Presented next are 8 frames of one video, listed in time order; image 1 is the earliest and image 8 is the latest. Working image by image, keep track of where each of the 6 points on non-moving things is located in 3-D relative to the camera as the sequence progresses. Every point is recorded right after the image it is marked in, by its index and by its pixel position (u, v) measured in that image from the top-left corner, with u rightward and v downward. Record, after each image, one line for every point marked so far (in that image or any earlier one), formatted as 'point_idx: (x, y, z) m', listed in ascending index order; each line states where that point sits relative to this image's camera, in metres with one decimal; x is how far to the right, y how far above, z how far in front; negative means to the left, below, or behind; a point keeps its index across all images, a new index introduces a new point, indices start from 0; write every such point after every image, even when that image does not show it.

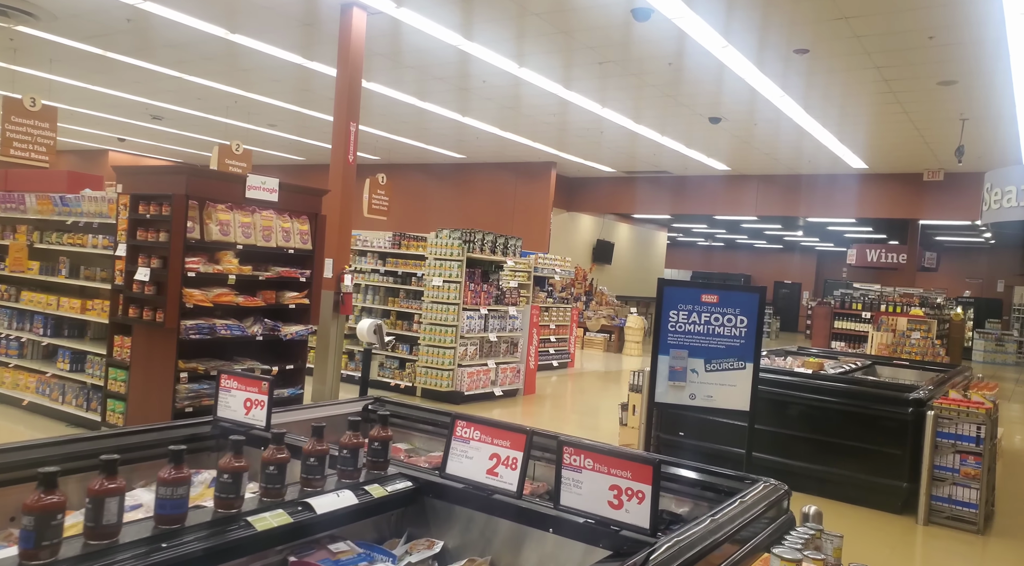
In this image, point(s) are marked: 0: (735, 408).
0: (+1.2, -0.7, +4.3) m
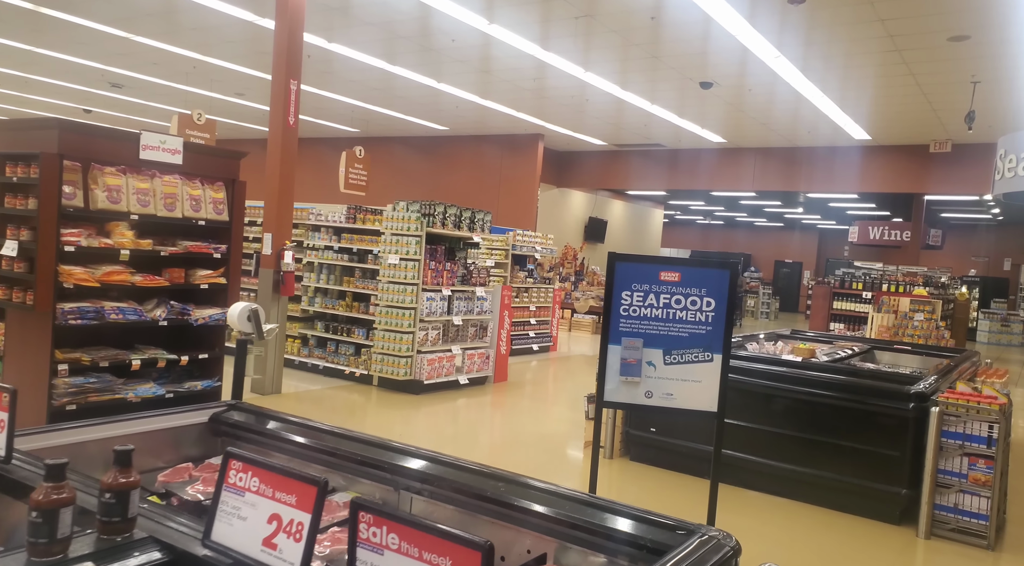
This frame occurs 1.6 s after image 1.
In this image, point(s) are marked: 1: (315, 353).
0: (+0.9, -0.6, +3.6) m
1: (-2.3, -0.8, +8.7) m
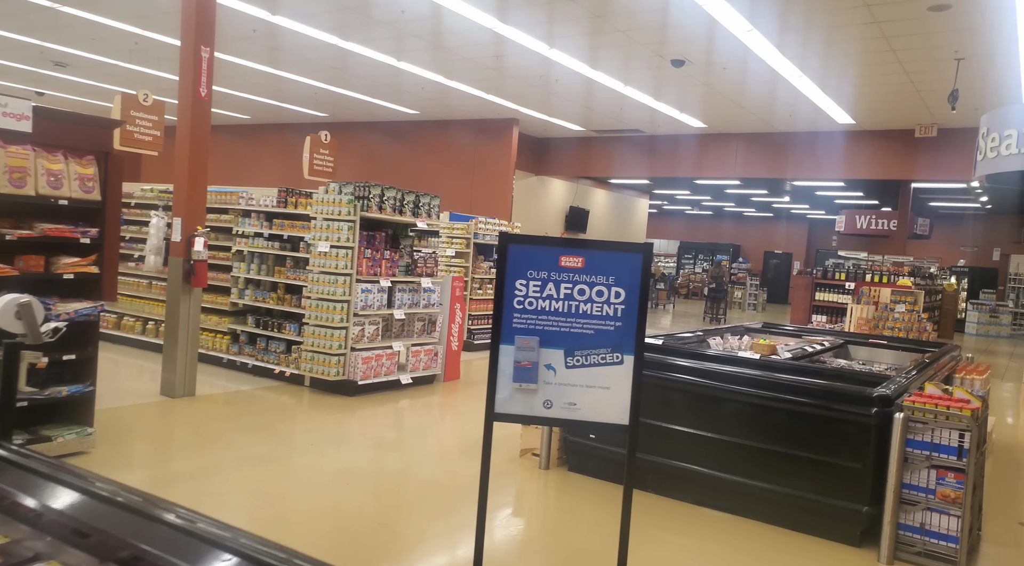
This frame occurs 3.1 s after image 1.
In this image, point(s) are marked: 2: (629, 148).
0: (+0.4, -0.5, +3.0) m
1: (-2.8, -0.7, +8.1) m
2: (+2.3, +2.6, +14.8) m
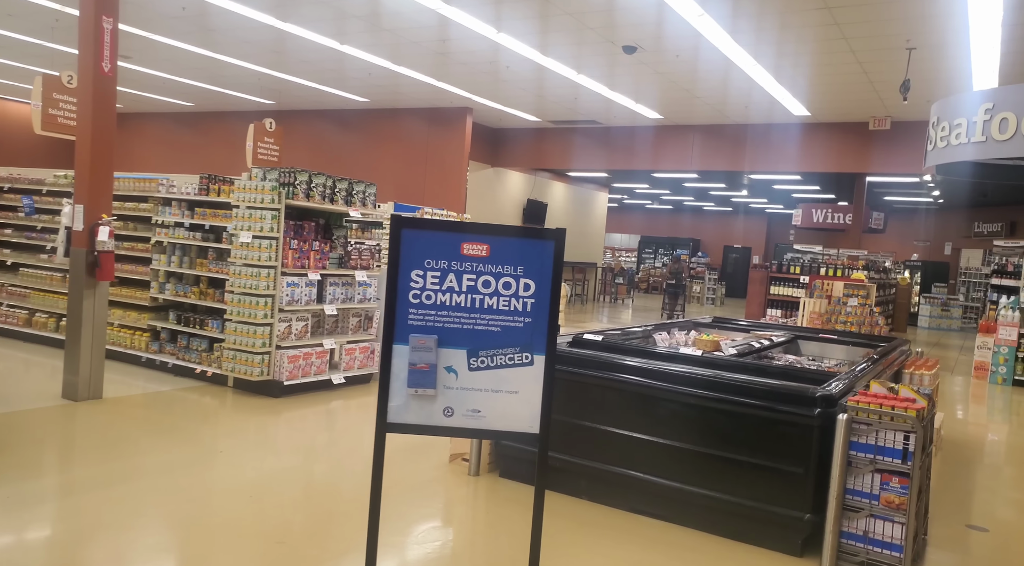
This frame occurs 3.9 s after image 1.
0: (0.0, -0.5, +2.7) m
1: (-3.4, -0.6, +7.6) m
2: (+1.4, +2.7, +14.5) m
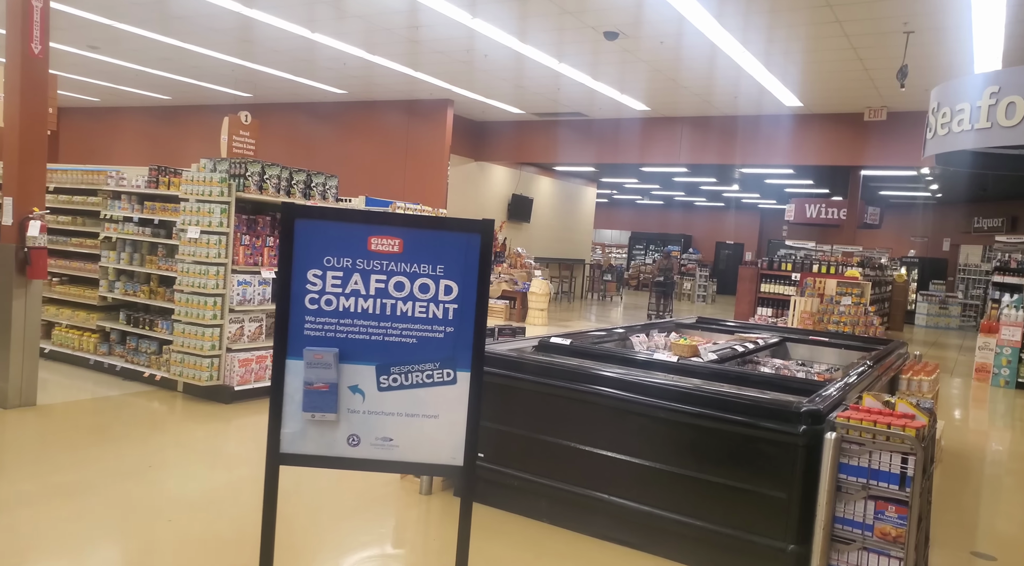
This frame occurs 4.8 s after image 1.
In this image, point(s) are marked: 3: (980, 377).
0: (-0.2, -0.5, +2.2) m
1: (-3.6, -0.6, +7.1) m
2: (+1.1, +2.8, +14.1) m
3: (+5.7, -1.1, +9.5) m
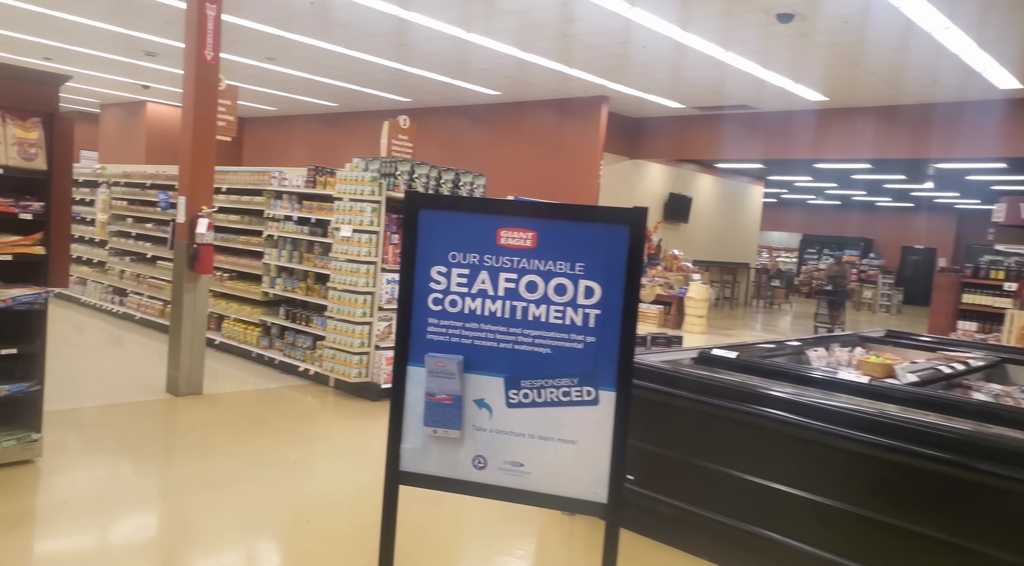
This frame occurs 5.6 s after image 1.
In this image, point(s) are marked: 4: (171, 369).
0: (+0.1, -0.5, +1.9) m
1: (-2.2, -0.6, +7.4) m
2: (+3.8, +2.6, +13.2) m
3: (+7.3, -1.3, +7.8) m
4: (-2.7, -0.7, +6.3) m
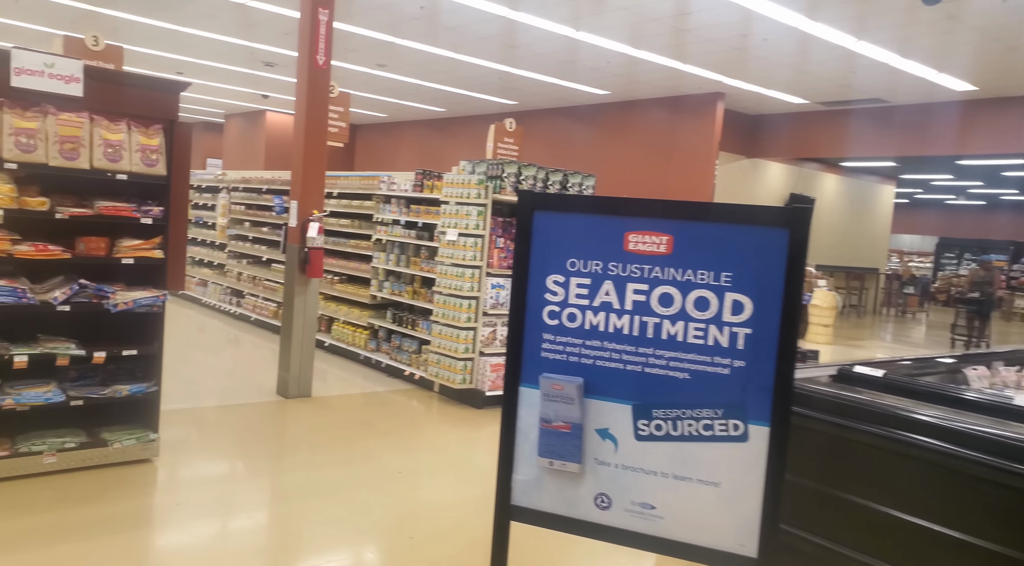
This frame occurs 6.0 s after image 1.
0: (+0.4, -0.5, +1.6) m
1: (-1.2, -0.6, +7.4) m
2: (+5.6, +2.5, +12.4) m
3: (+8.3, -1.4, +6.5) m
4: (-1.9, -0.7, +6.3) m
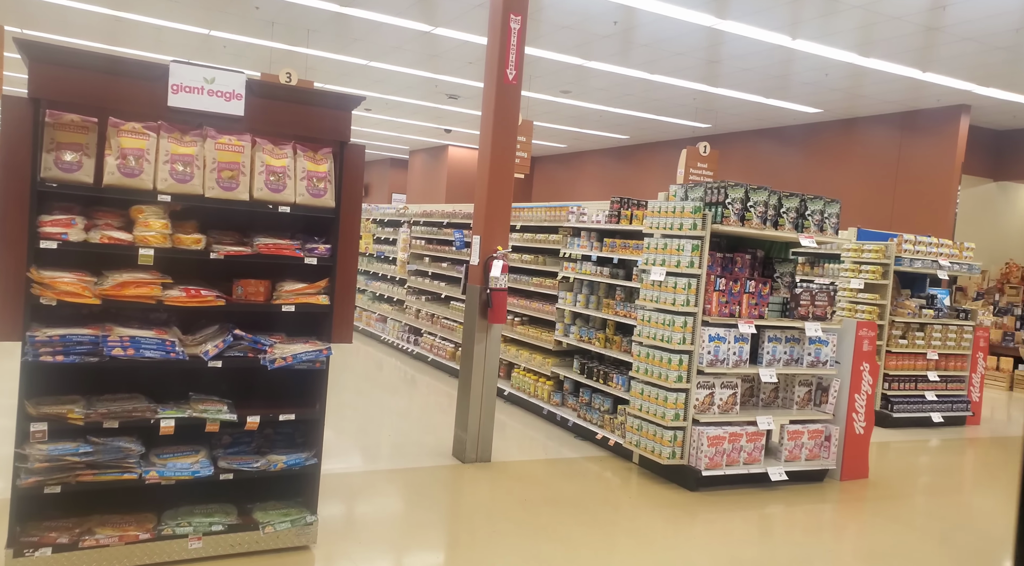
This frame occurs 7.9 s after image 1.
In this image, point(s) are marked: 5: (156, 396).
0: (+0.8, -0.7, +0.4) m
1: (+0.5, -1.0, +6.4) m
2: (+8.3, +1.9, +9.9) m
3: (+9.6, -1.8, +3.5) m
4: (-0.4, -1.1, +5.5) m
5: (-1.7, -0.5, +3.7) m
